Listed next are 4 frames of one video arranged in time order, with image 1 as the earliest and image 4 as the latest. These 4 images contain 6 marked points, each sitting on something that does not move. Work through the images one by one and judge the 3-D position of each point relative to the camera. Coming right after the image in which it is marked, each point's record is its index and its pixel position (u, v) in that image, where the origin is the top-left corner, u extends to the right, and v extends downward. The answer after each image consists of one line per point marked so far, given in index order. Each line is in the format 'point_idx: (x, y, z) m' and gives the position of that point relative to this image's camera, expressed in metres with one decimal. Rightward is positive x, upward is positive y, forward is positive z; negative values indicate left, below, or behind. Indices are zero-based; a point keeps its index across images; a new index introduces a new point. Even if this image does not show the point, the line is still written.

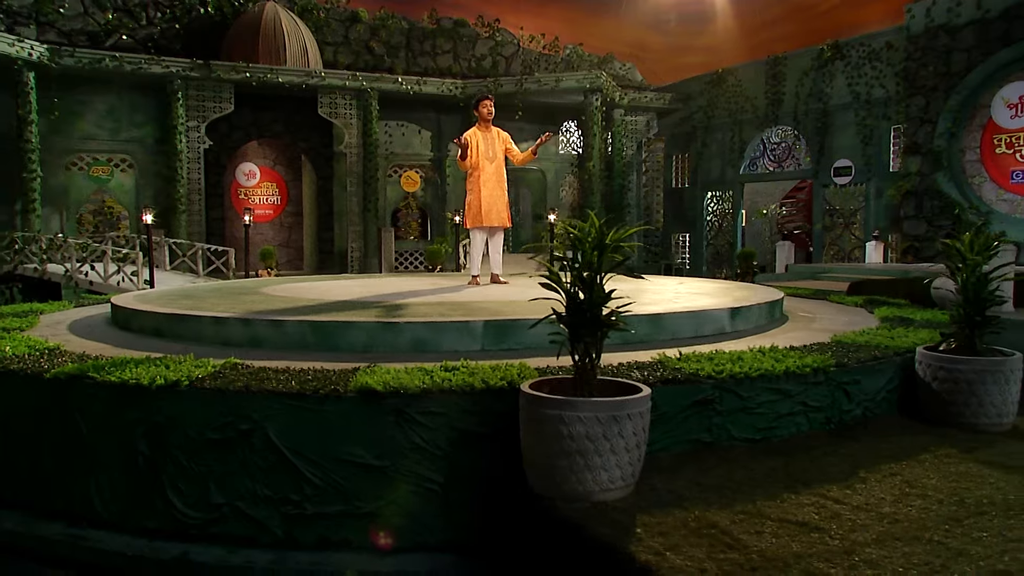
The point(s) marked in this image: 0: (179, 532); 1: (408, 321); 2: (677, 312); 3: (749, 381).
0: (-1.6, -1.1, +3.6) m
1: (-0.6, -0.2, +4.6) m
2: (+1.1, -0.2, +5.1) m
3: (+1.1, -0.4, +3.6) m
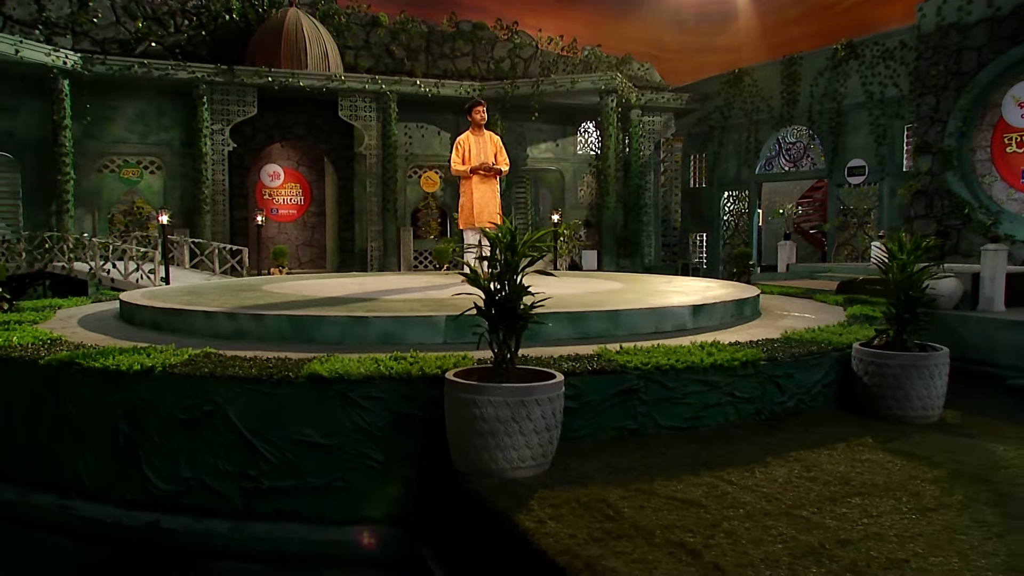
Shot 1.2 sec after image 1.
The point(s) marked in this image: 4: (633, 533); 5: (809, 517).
0: (-1.9, -1.1, +4.0) m
1: (-0.9, -0.2, +4.9) m
2: (+0.9, -0.1, +5.3) m
3: (+0.8, -0.4, +3.9) m
4: (+0.4, -0.8, +2.6) m
5: (+1.1, -0.8, +2.8) m
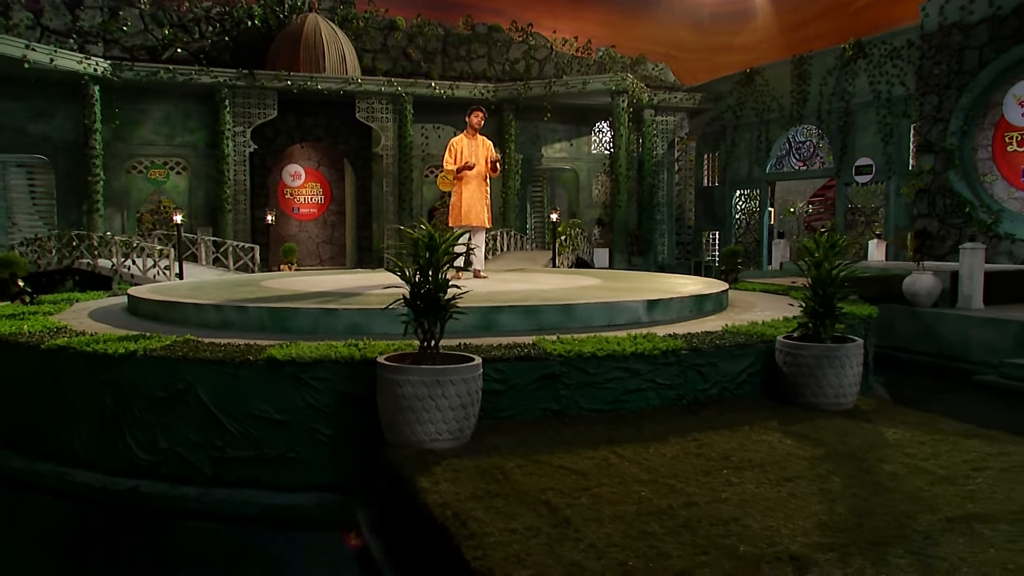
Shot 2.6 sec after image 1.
0: (-2.2, -1.1, +4.5) m
1: (-1.2, -0.1, +5.4) m
2: (+0.6, -0.1, +5.7) m
3: (+0.5, -0.4, +4.3) m
4: (0.0, -0.8, +3.0) m
5: (+0.7, -0.8, +3.1) m
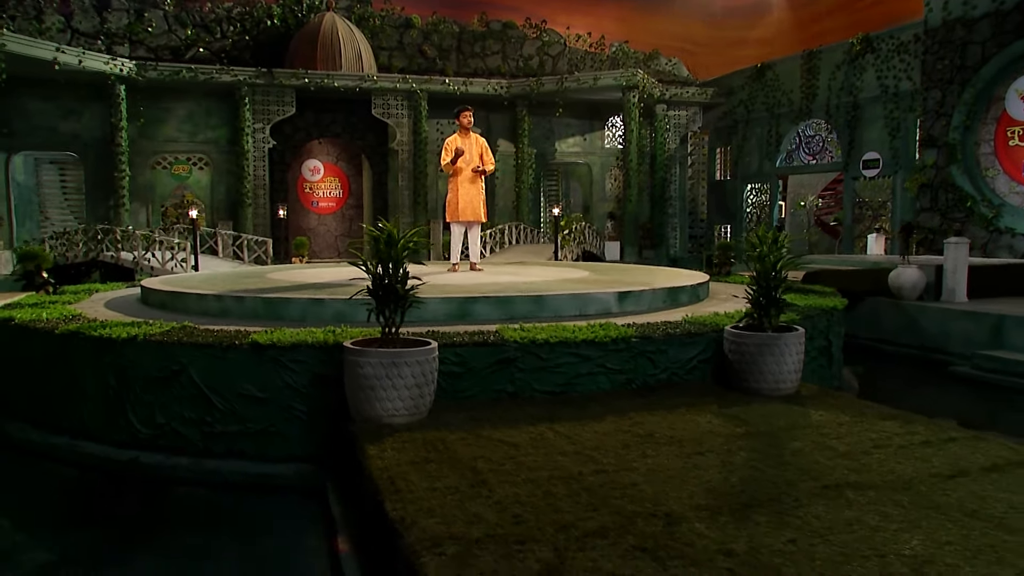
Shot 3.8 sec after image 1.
0: (-2.5, -1.0, +5.0) m
1: (-1.4, -0.1, +5.8) m
2: (+0.4, 0.0, +6.1) m
3: (+0.2, -0.4, +4.7) m
4: (-0.3, -0.8, +3.4) m
5: (+0.4, -0.8, +3.5) m
